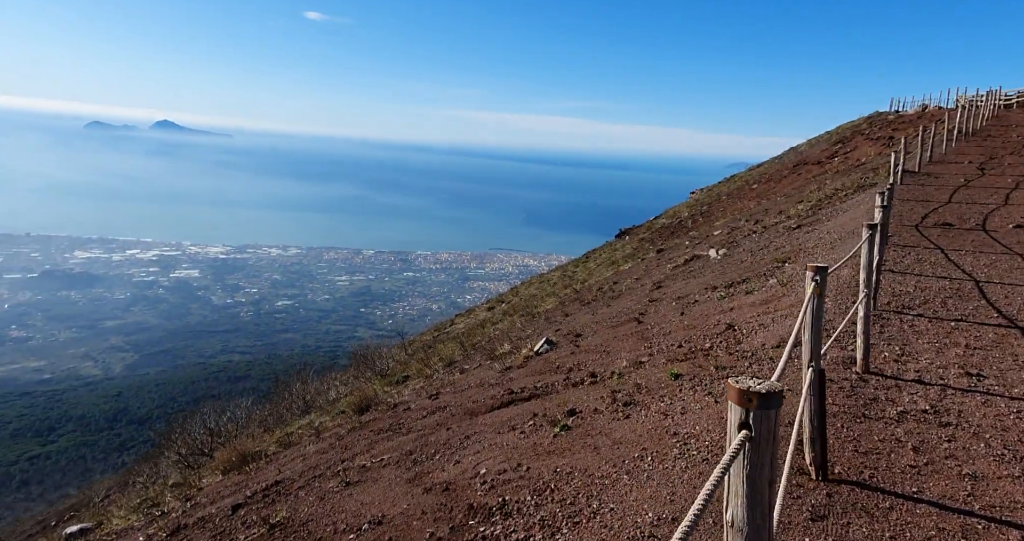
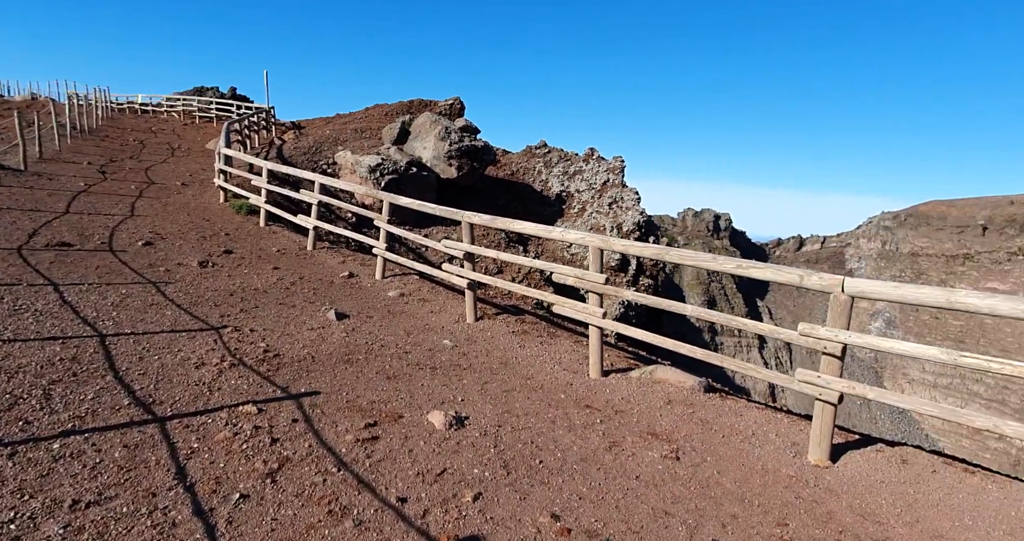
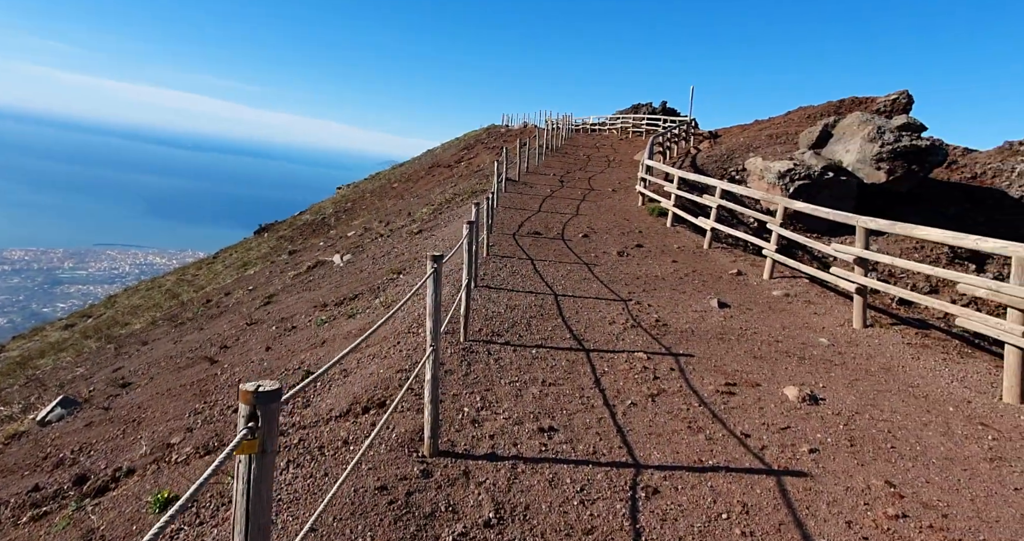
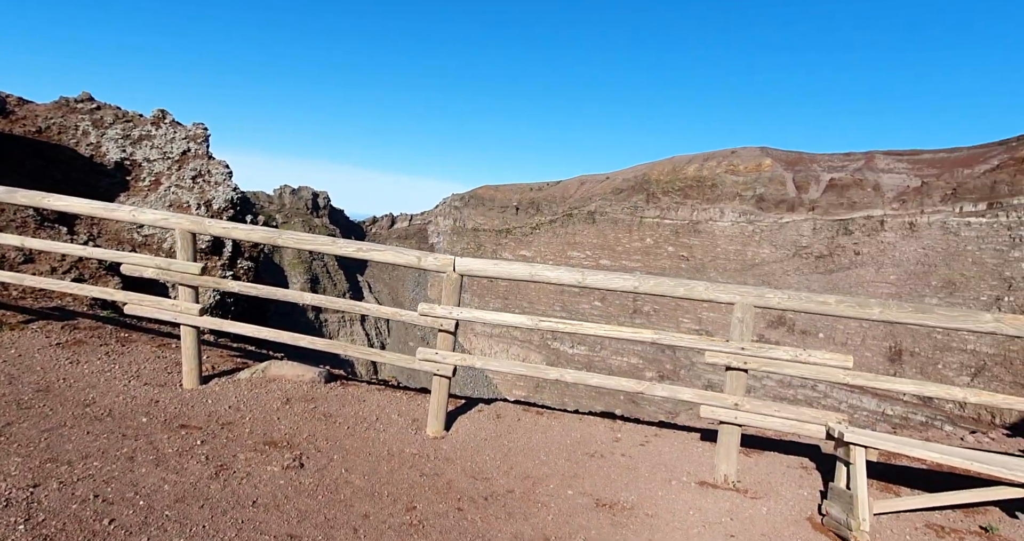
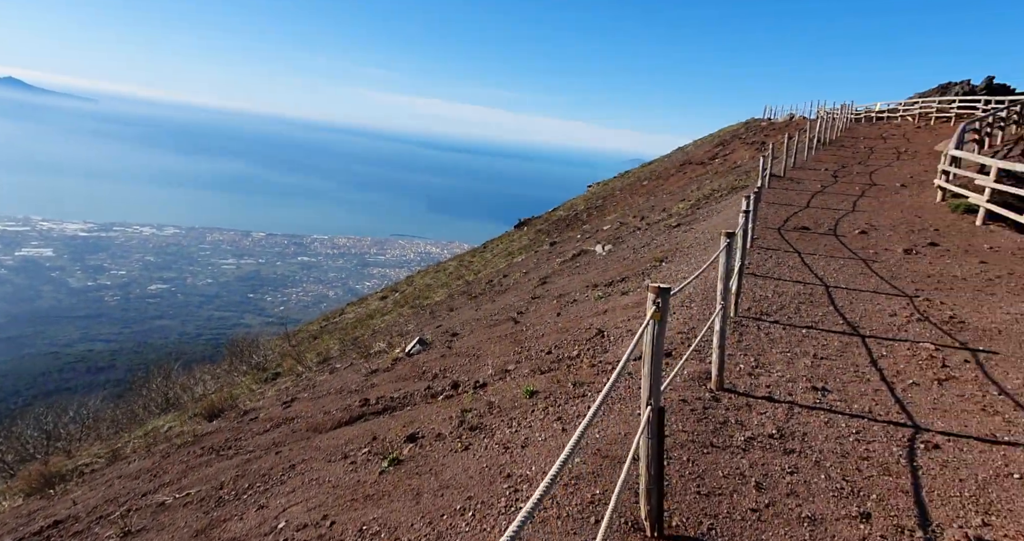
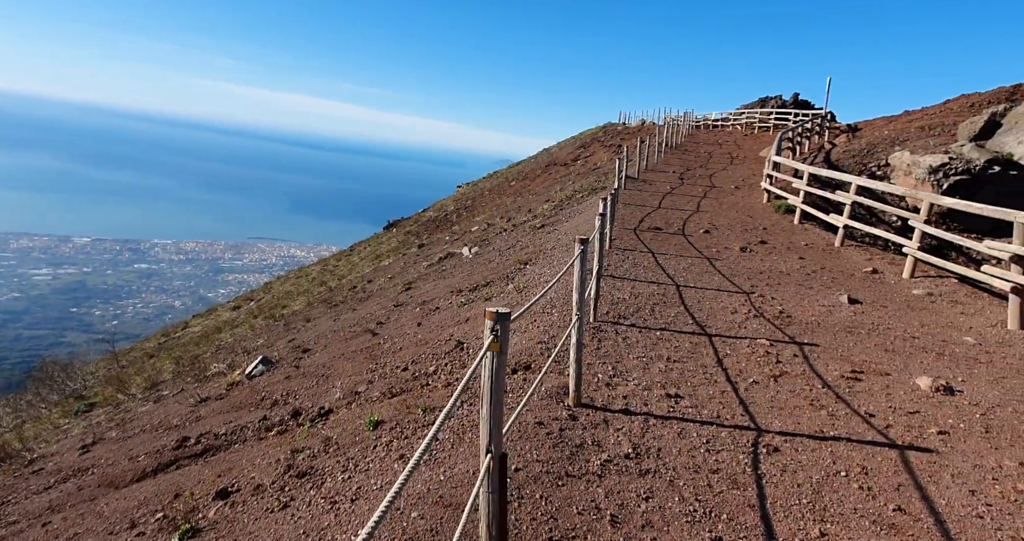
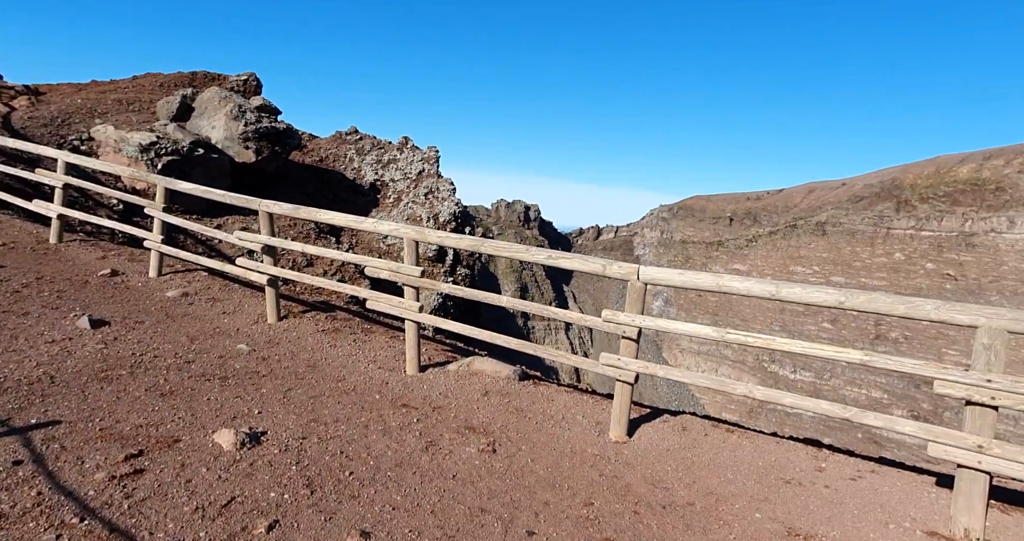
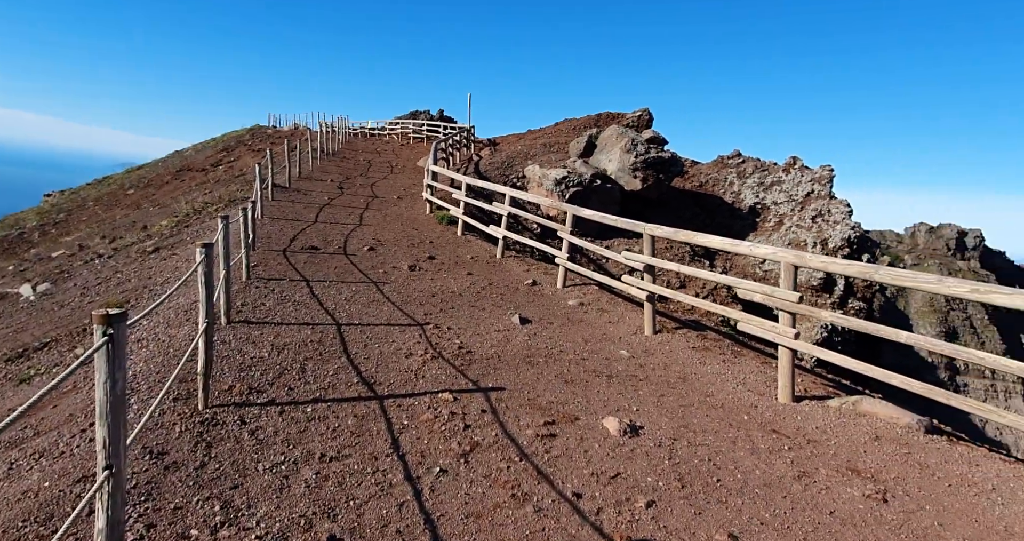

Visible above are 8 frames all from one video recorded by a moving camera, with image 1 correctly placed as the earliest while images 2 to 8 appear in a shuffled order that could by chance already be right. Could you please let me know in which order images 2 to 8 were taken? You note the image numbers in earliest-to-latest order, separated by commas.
5, 6, 3, 8, 2, 7, 4
